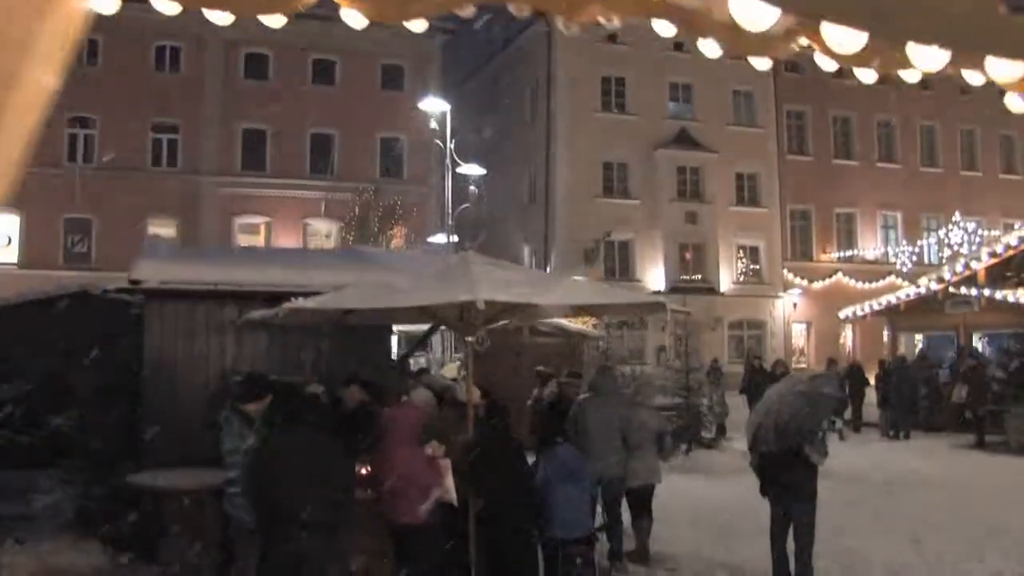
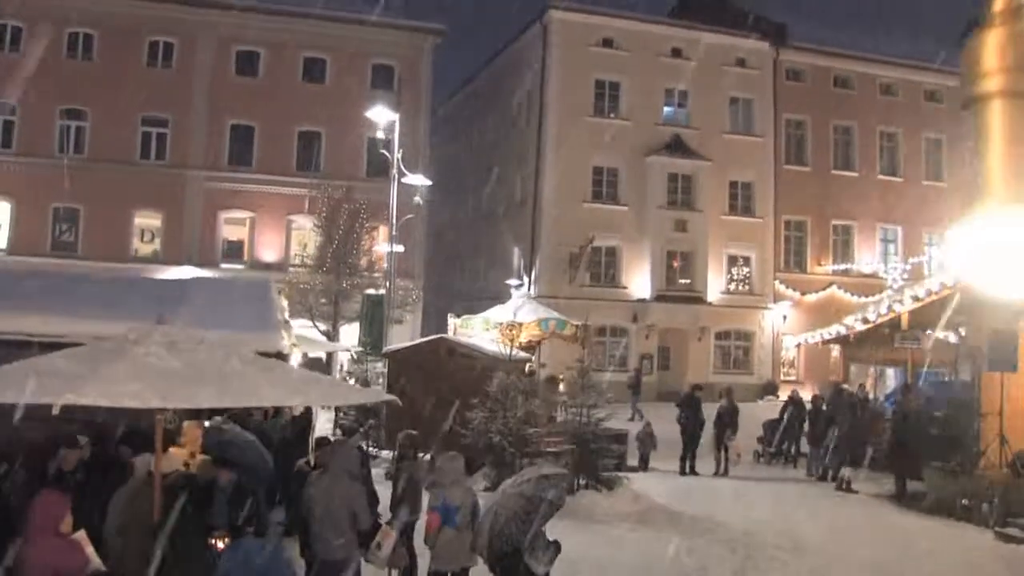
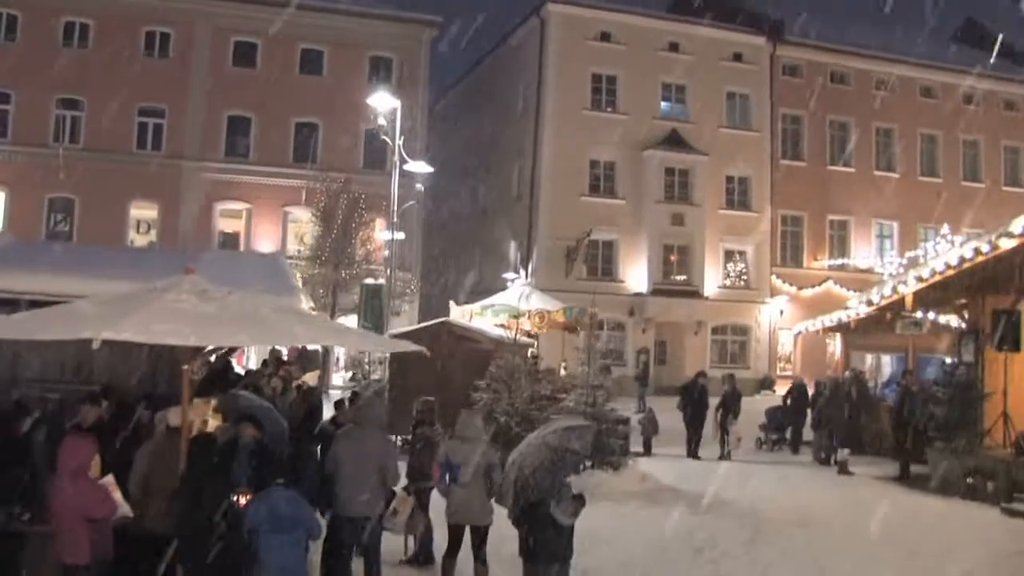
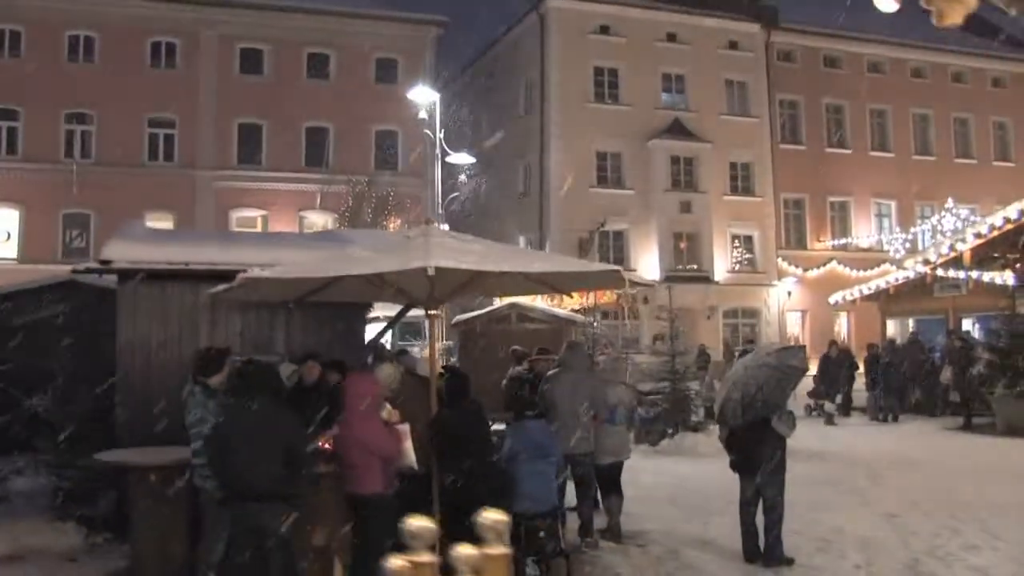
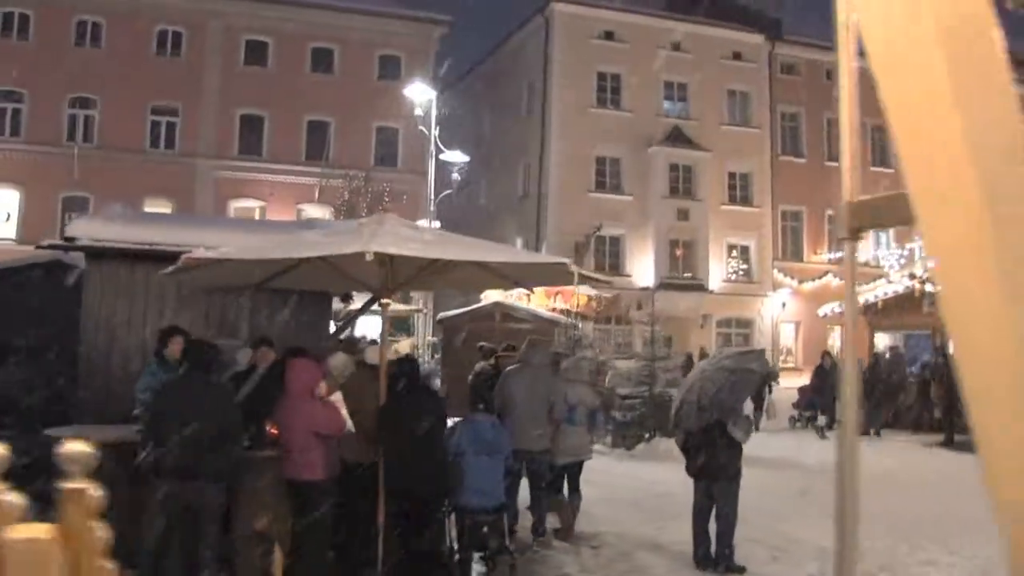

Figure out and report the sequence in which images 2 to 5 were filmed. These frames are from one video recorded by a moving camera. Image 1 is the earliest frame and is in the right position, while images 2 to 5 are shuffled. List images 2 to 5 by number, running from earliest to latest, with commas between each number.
4, 5, 3, 2
